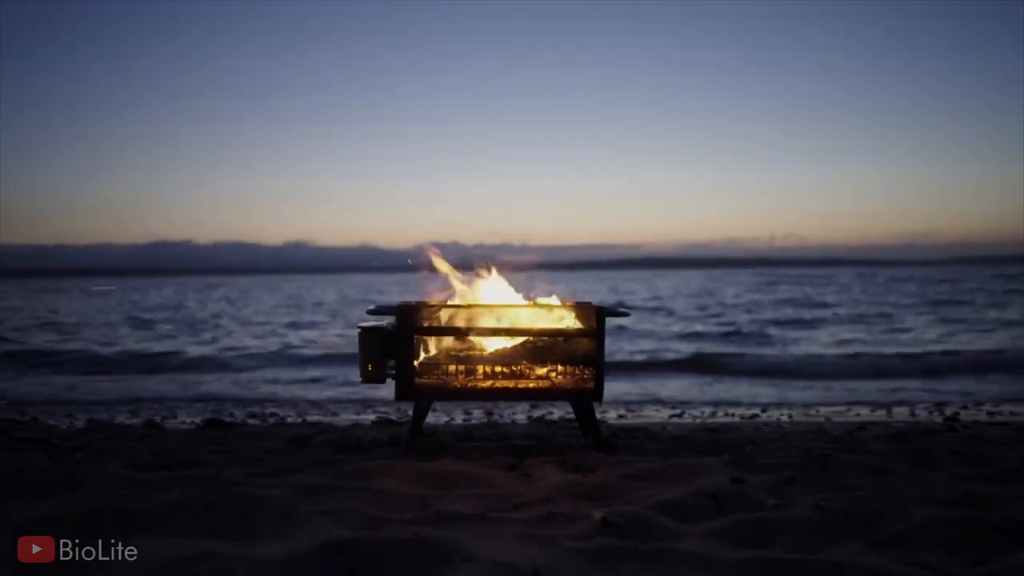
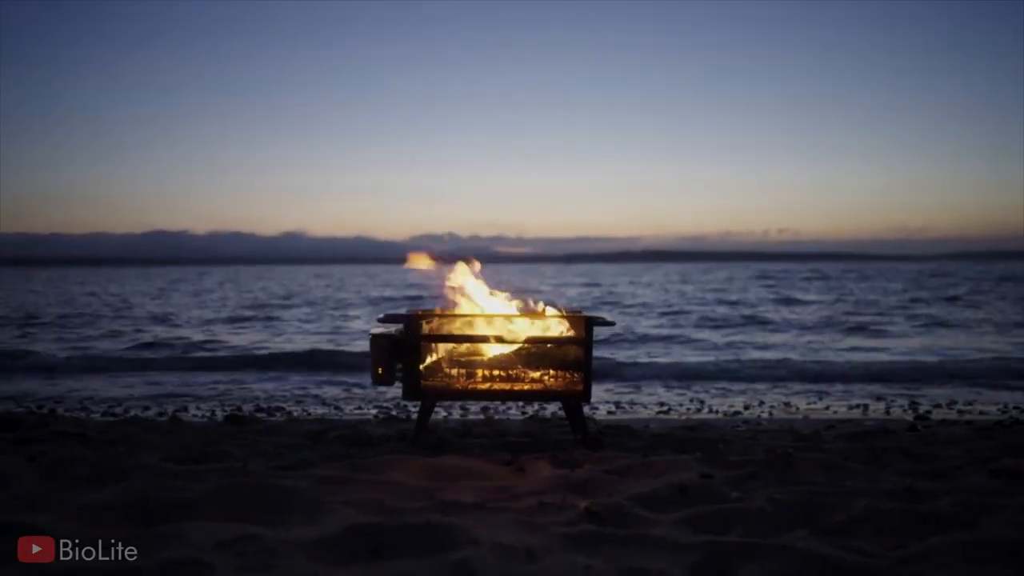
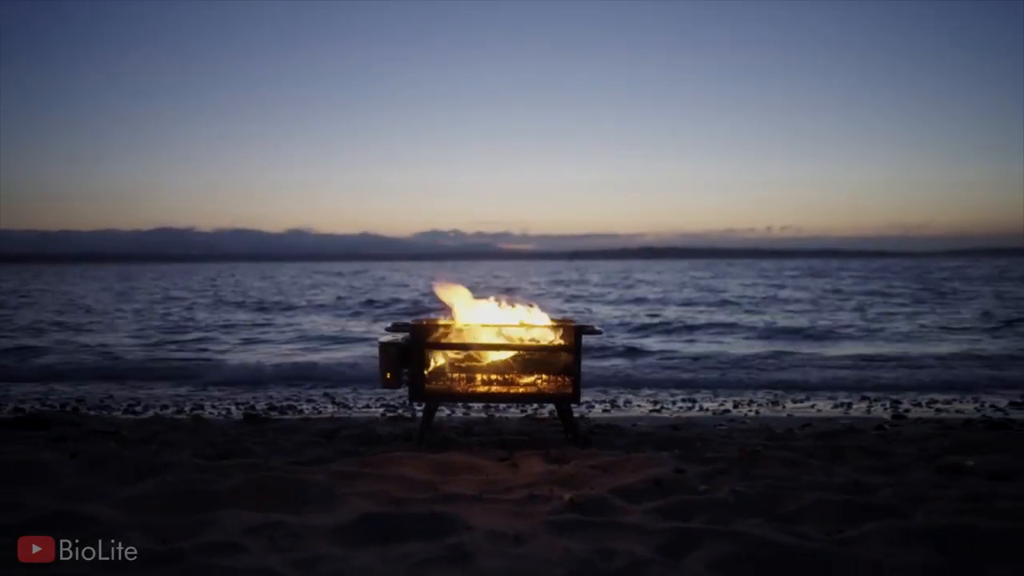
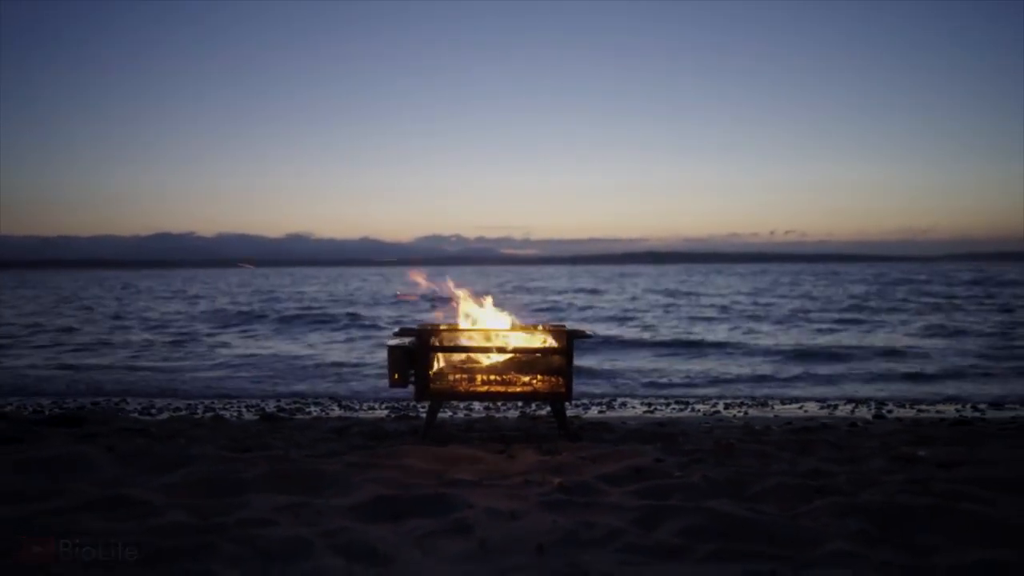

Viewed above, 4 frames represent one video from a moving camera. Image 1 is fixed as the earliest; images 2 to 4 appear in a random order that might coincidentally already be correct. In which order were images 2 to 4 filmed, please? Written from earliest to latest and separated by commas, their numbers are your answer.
2, 3, 4
